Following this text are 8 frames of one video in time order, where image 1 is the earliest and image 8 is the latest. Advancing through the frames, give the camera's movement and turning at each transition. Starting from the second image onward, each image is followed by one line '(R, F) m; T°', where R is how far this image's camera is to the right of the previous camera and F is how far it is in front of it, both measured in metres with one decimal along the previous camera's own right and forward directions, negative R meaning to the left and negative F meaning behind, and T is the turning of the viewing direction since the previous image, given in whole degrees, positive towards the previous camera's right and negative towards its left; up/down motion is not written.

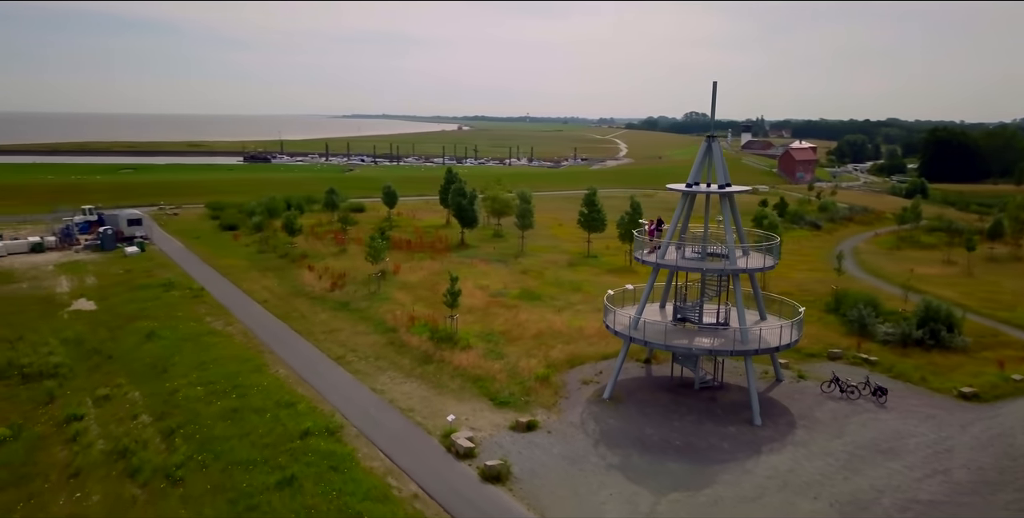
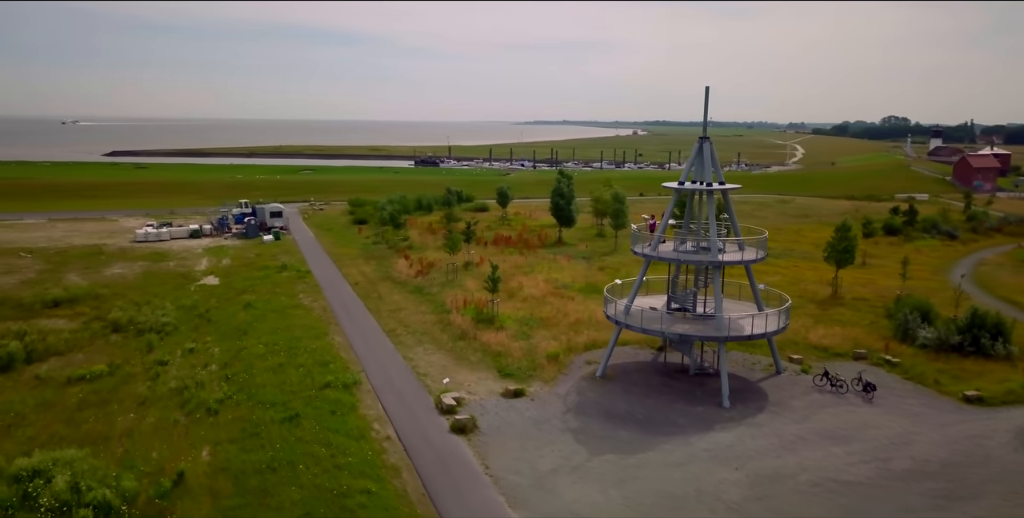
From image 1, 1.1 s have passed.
(+4.9, -2.0) m; -12°
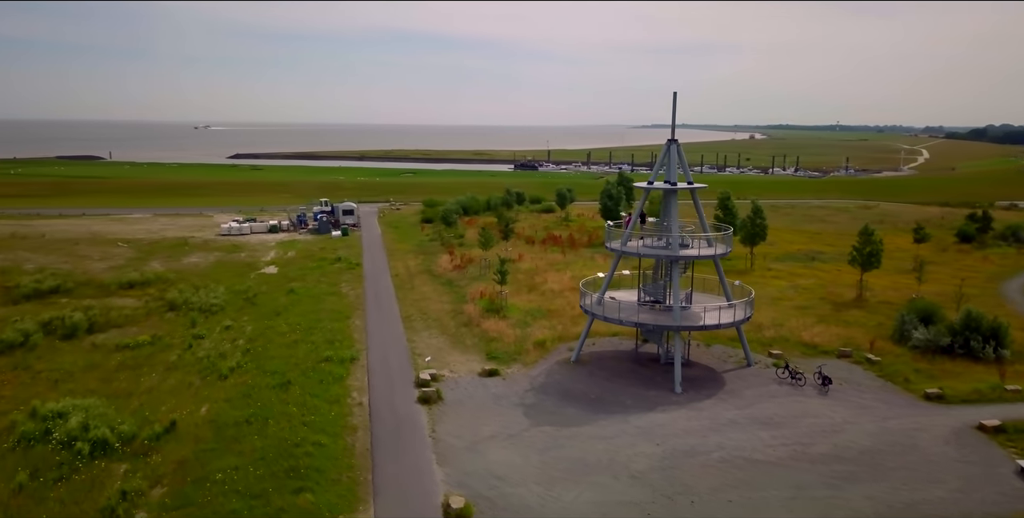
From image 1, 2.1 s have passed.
(+4.0, -1.8) m; -8°
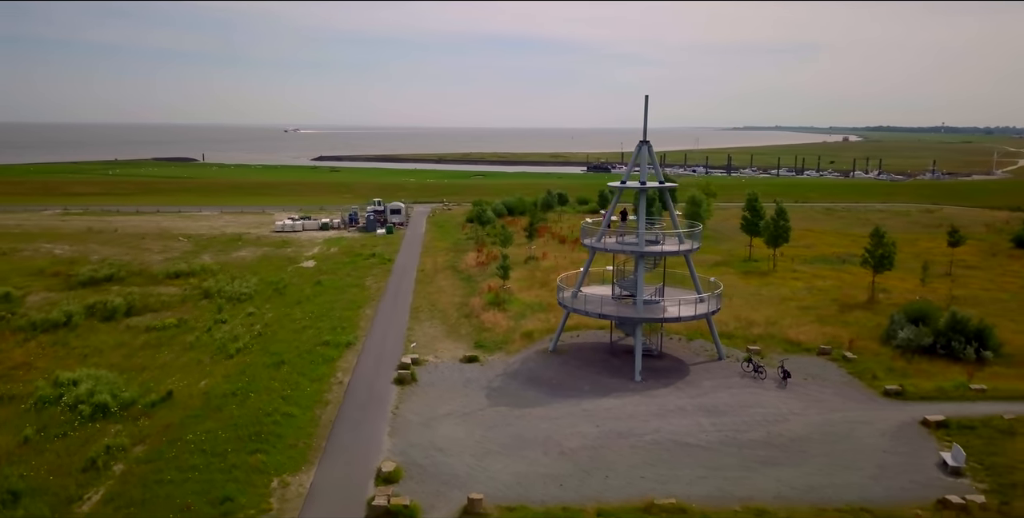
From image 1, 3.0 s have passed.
(+3.3, -1.4) m; -6°
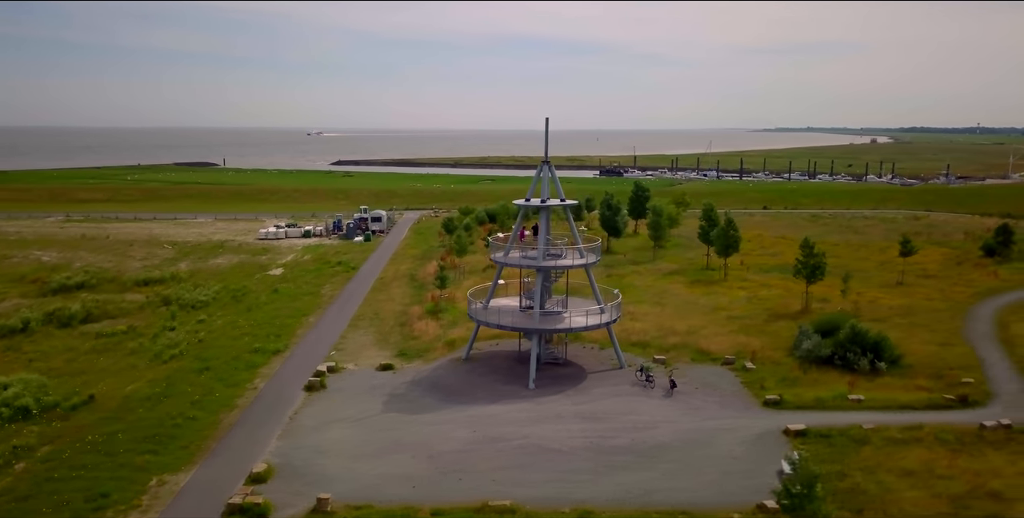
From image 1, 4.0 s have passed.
(+3.9, -1.4) m; -2°
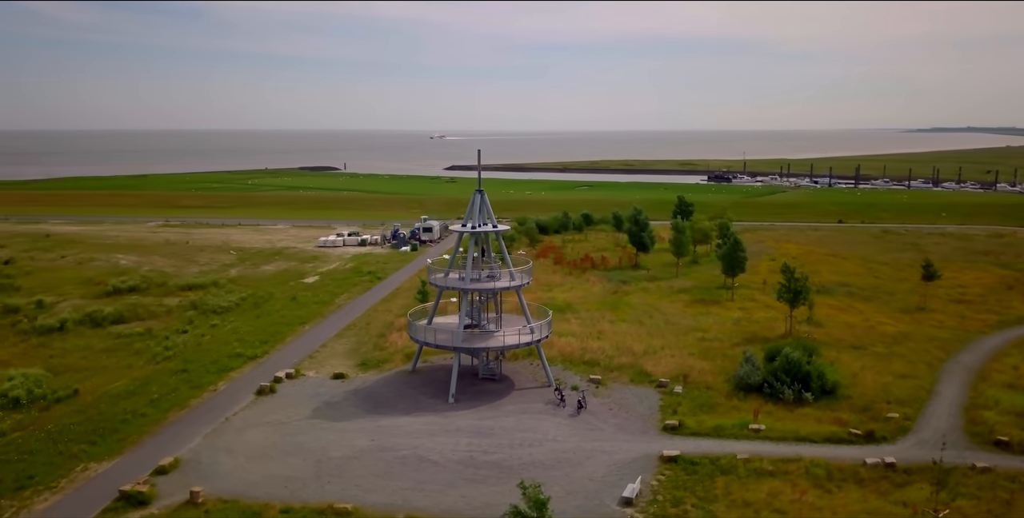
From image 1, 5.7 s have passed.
(+6.7, -1.3) m; -9°
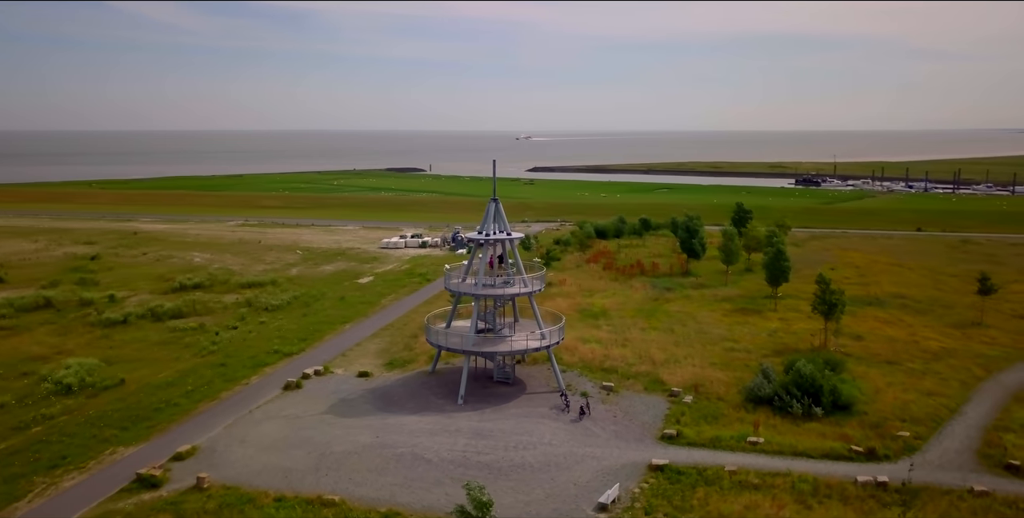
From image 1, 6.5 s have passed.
(+2.7, -0.7) m; -6°
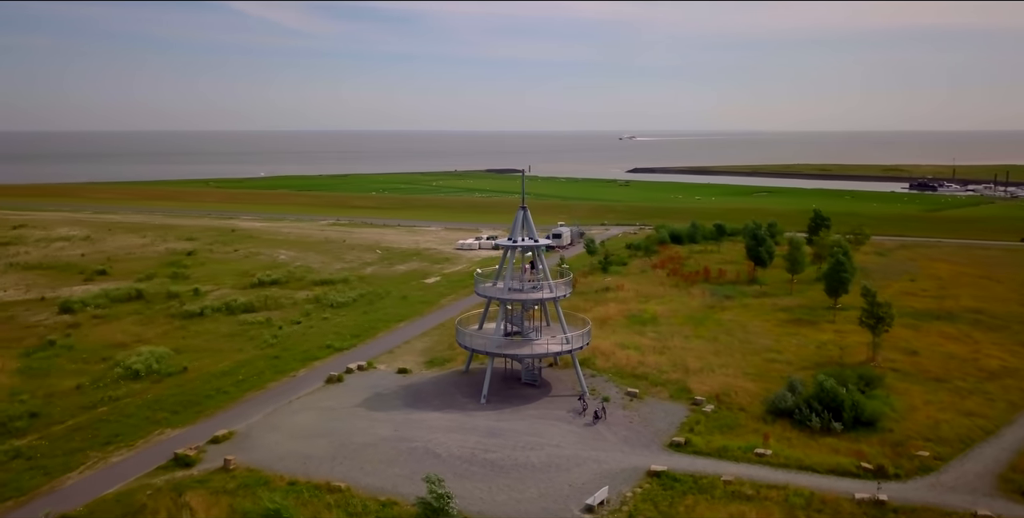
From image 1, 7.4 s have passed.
(+3.0, -0.8) m; -8°
